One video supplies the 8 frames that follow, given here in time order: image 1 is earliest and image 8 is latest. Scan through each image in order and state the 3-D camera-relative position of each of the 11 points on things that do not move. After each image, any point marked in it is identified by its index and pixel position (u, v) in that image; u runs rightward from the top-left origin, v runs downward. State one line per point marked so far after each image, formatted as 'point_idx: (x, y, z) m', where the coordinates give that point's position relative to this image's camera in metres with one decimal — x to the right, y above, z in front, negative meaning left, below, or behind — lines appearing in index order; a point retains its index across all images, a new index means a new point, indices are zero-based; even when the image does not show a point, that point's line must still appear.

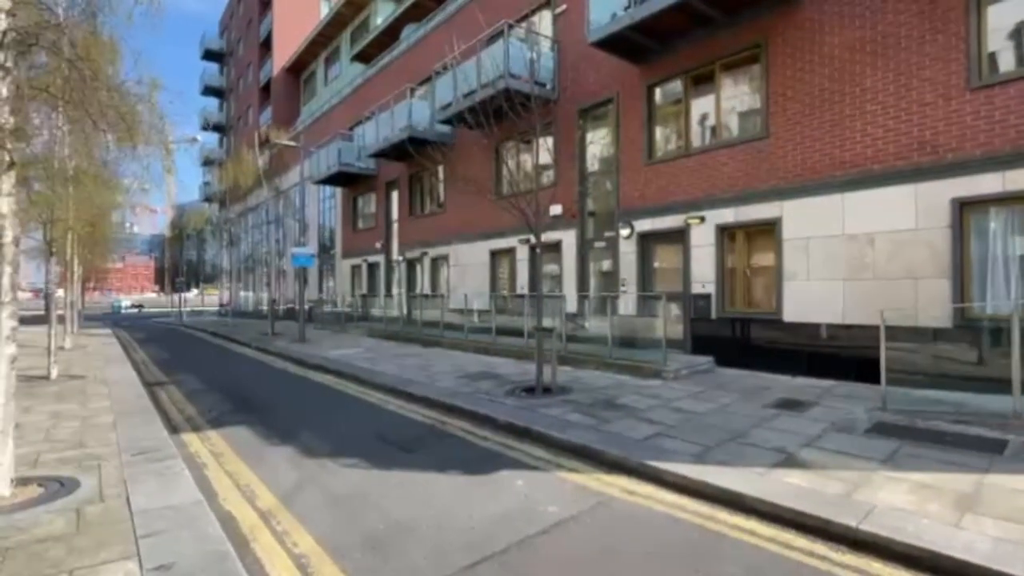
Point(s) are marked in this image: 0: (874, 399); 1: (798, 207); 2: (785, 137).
0: (+5.5, -1.7, +7.8) m
1: (+5.2, +1.5, +9.5) m
2: (+5.1, +2.8, +9.7) m
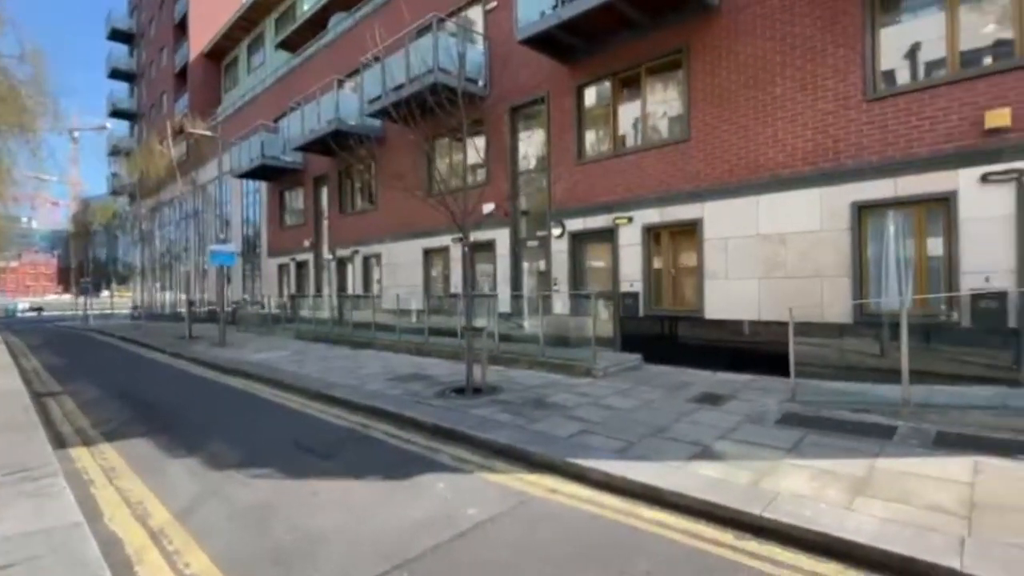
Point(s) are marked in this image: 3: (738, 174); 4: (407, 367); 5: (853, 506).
0: (+4.4, -1.7, +8.2) m
1: (+3.9, +1.5, +9.9) m
2: (+3.8, +2.9, +10.1) m
3: (+4.2, +2.1, +9.7) m
4: (-2.1, -1.6, +10.3) m
5: (+2.9, -1.9, +4.4) m
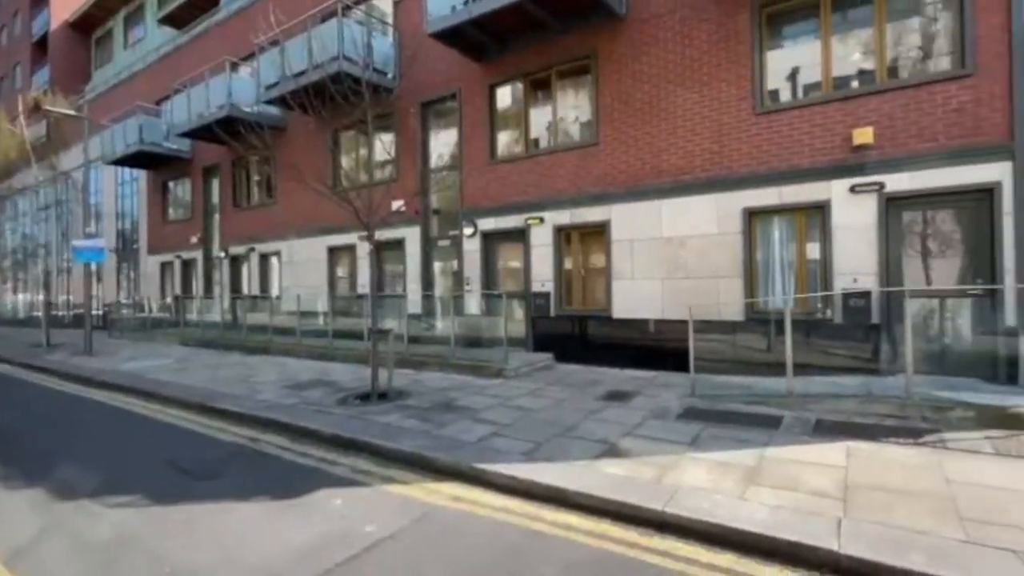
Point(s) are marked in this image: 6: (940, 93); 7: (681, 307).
0: (+2.9, -1.7, +8.6) m
1: (+2.2, +1.5, +10.2) m
2: (+2.0, +2.9, +10.4) m
3: (+2.5, +2.1, +10.0) m
4: (-3.8, -1.6, +9.6) m
5: (+2.1, -1.9, +4.6) m
6: (+6.3, +2.8, +7.5) m
7: (+3.2, -0.4, +9.6) m
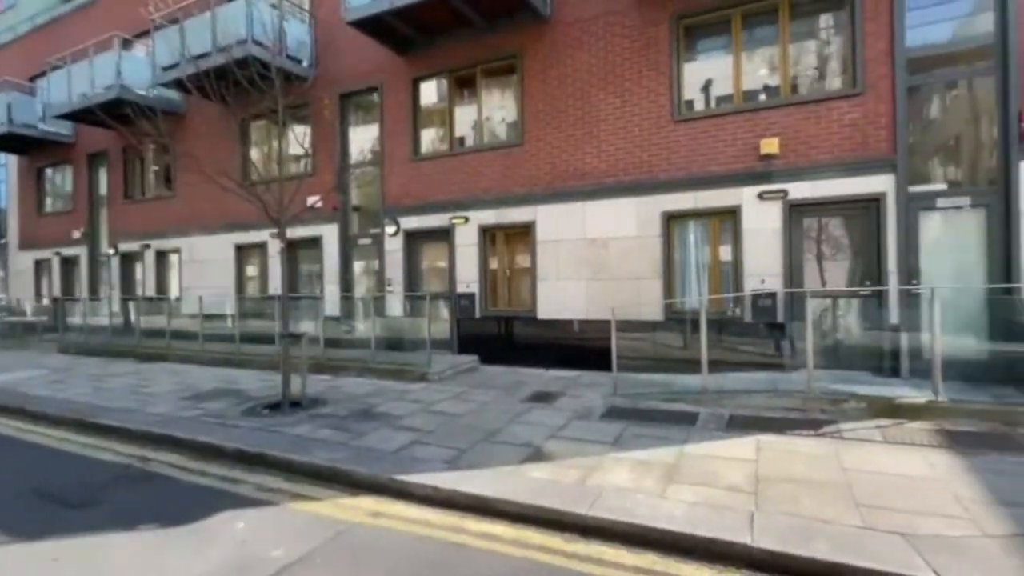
0: (+1.6, -1.7, +8.8) m
1: (+0.7, +1.5, +10.2) m
2: (+0.5, +2.9, +10.4) m
3: (+1.1, +2.1, +10.1) m
4: (-5.1, -1.6, +8.8) m
5: (+1.4, -1.9, +4.7) m
6: (+5.2, +2.8, +8.2) m
7: (+1.8, -0.4, +9.8) m
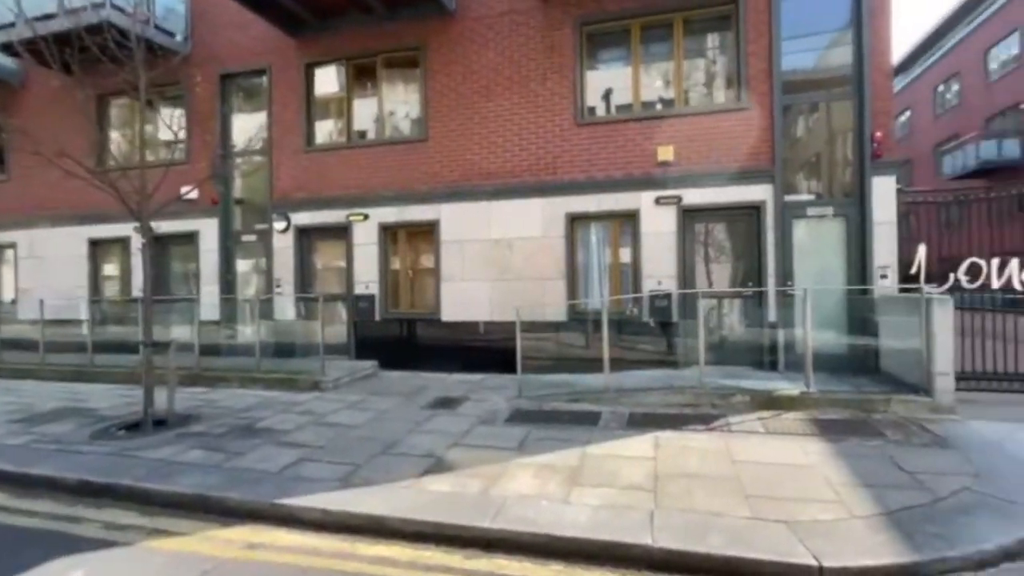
0: (0.0, -1.7, +8.7) m
1: (-1.1, +1.5, +9.9) m
2: (-1.4, +2.8, +10.0) m
3: (-0.8, +2.1, +9.9) m
4: (-6.7, -1.6, +7.5) m
5: (+0.5, -1.9, +4.6) m
6: (+3.6, +2.8, +8.7) m
7: (-0.1, -0.4, +9.7) m
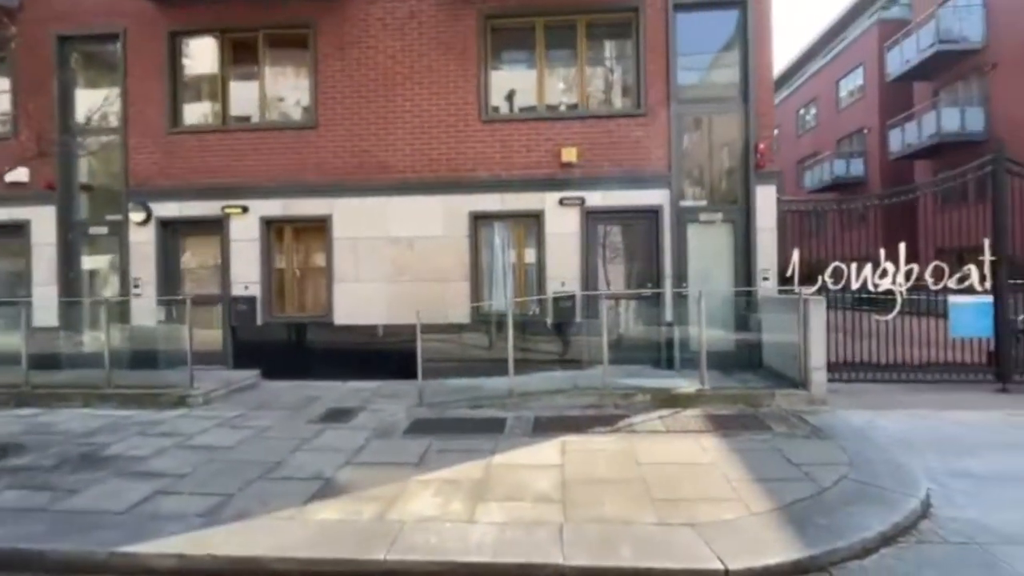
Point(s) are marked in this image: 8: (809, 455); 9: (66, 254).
0: (-1.6, -1.7, +8.1) m
1: (-2.9, +1.5, +9.2) m
2: (-3.2, +2.8, +9.2) m
3: (-2.6, +2.1, +9.2) m
4: (-7.9, -1.6, +5.7) m
5: (-0.3, -1.9, +4.3) m
6: (+1.9, +2.8, +8.9) m
7: (-1.8, -0.4, +9.1) m
8: (+3.1, -1.7, +5.4) m
9: (-8.1, +0.6, +9.4) m
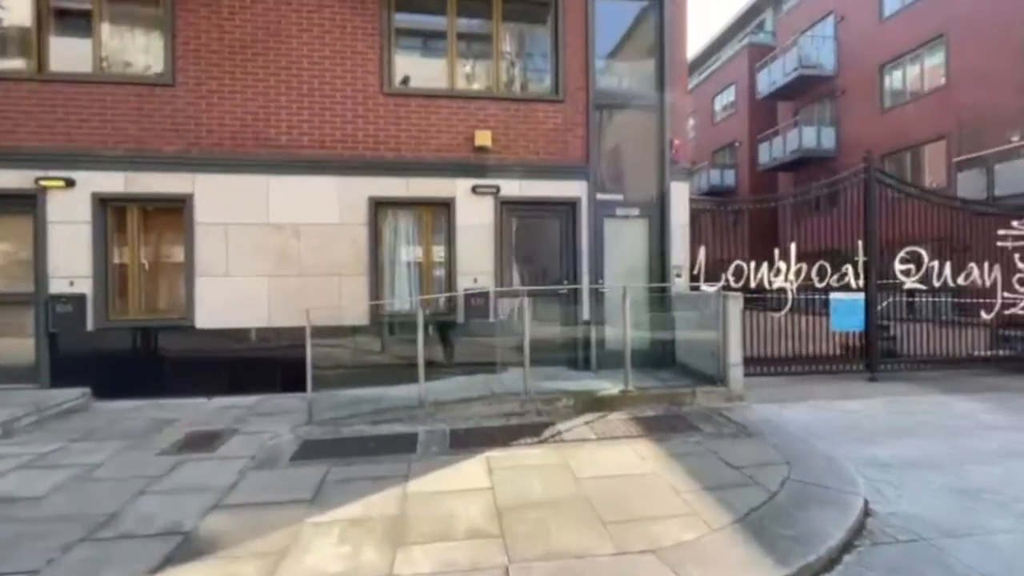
0: (-2.8, -1.6, +6.8) m
1: (-4.4, +1.5, +7.6) m
2: (-4.6, +2.9, +7.6) m
3: (-4.0, +2.1, +7.7) m
4: (-8.5, -1.6, +3.2) m
5: (-0.8, -1.8, +3.3) m
6: (+0.5, +2.8, +8.3) m
7: (-3.3, -0.3, +7.8) m
8: (+2.3, -1.7, +5.2) m
9: (-9.4, +0.7, +6.7) m
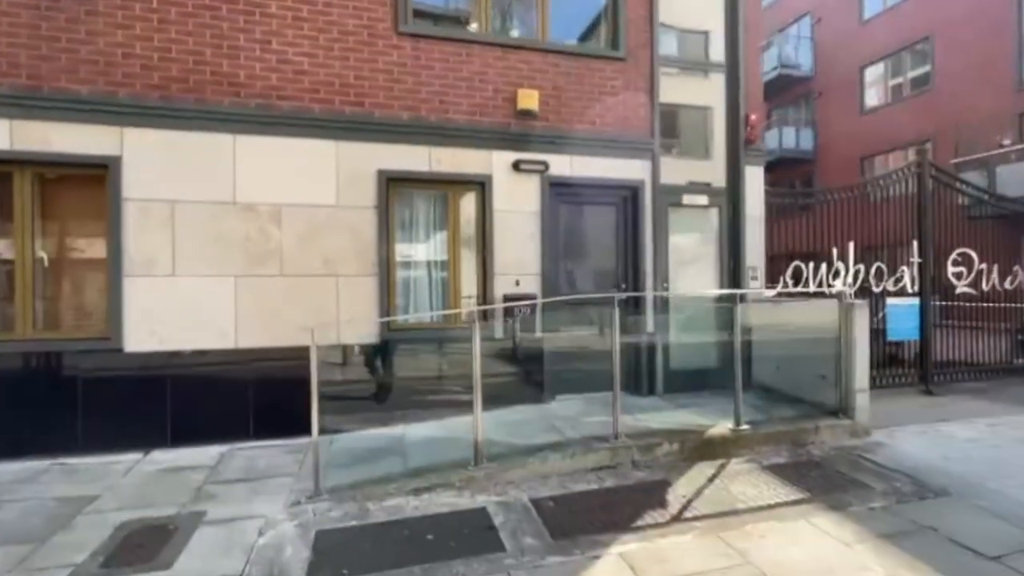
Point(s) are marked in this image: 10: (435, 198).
0: (-2.0, -1.7, +4.7) m
1: (-3.6, +1.5, +5.3) m
2: (-3.9, +2.8, +5.2) m
3: (-3.3, +2.1, +5.4) m
4: (-7.2, -1.6, +0.3) m
5: (+0.5, -1.9, +1.5) m
6: (+1.1, +2.8, +6.6) m
7: (-2.6, -0.4, +5.6) m
8: (+3.3, -1.7, +3.7) m
9: (-8.5, +0.6, +3.7) m
10: (-0.9, +1.1, +6.2) m
